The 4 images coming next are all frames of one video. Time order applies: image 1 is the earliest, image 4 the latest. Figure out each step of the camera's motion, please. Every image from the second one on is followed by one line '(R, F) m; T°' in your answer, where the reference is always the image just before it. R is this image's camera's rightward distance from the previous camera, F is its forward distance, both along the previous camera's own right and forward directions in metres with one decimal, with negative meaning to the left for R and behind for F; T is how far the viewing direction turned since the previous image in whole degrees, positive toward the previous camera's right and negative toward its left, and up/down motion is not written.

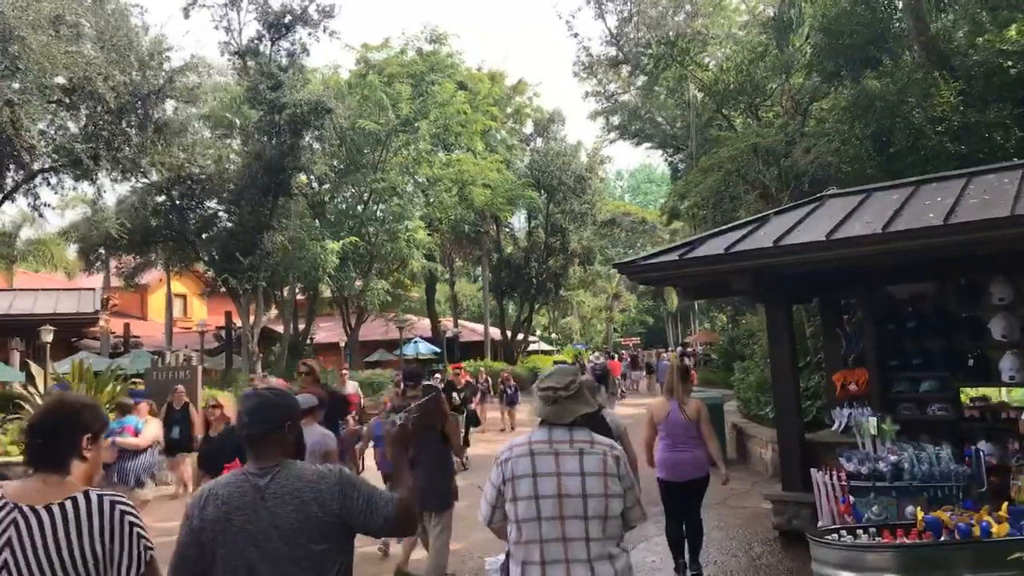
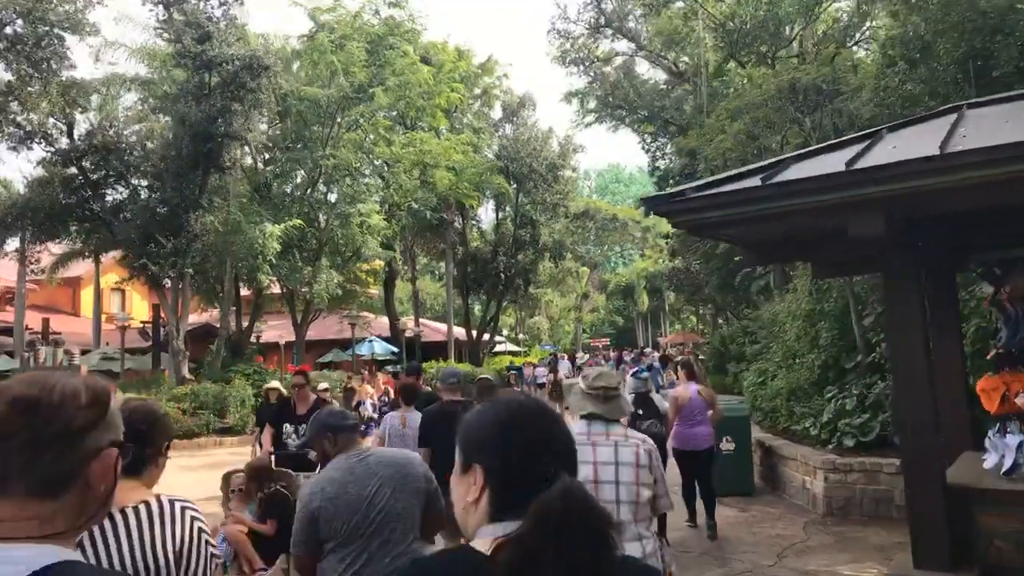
(0.0, +3.5) m; +2°
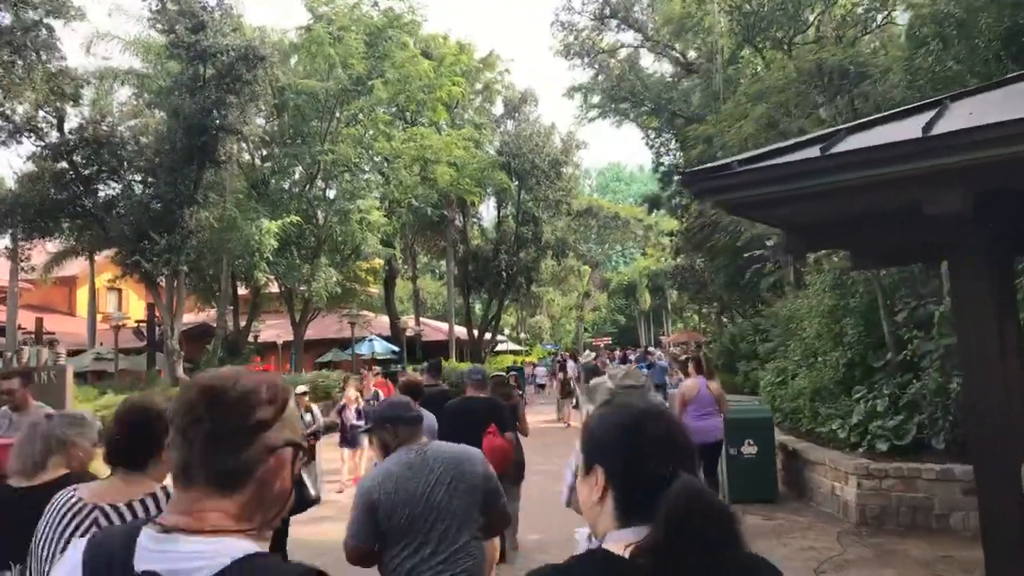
(-0.1, +0.7) m; 0°
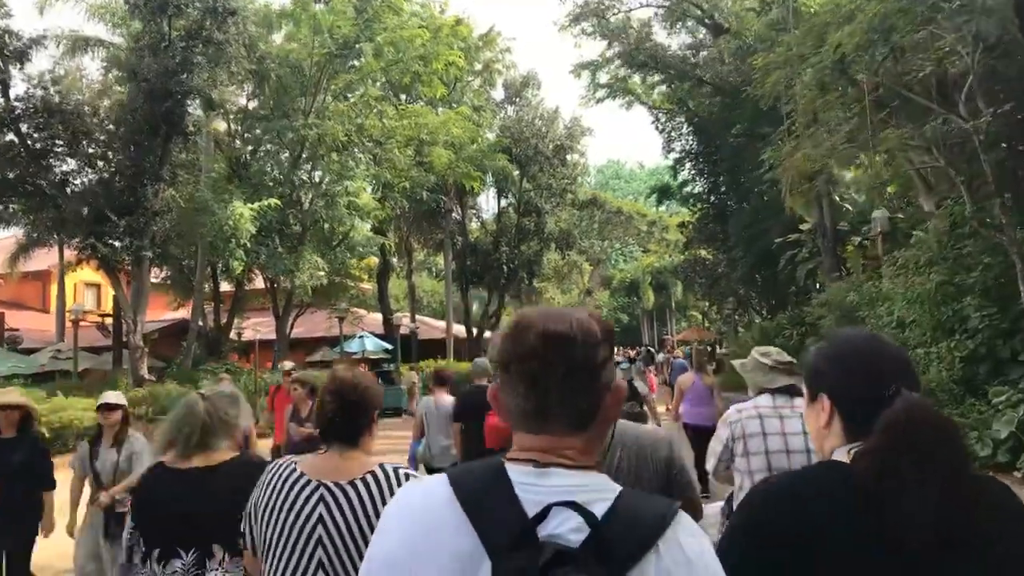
(-0.3, +2.8) m; 0°
